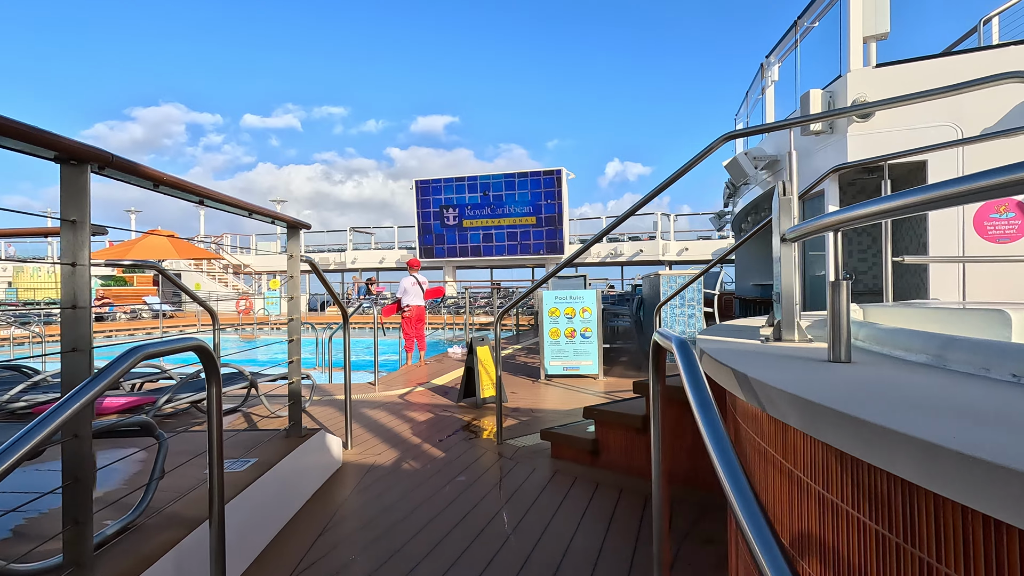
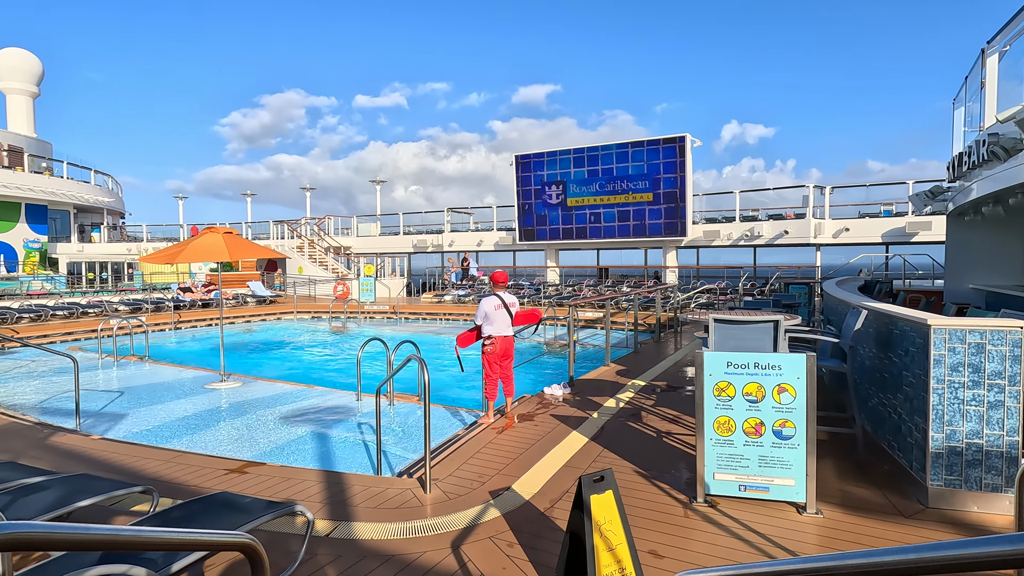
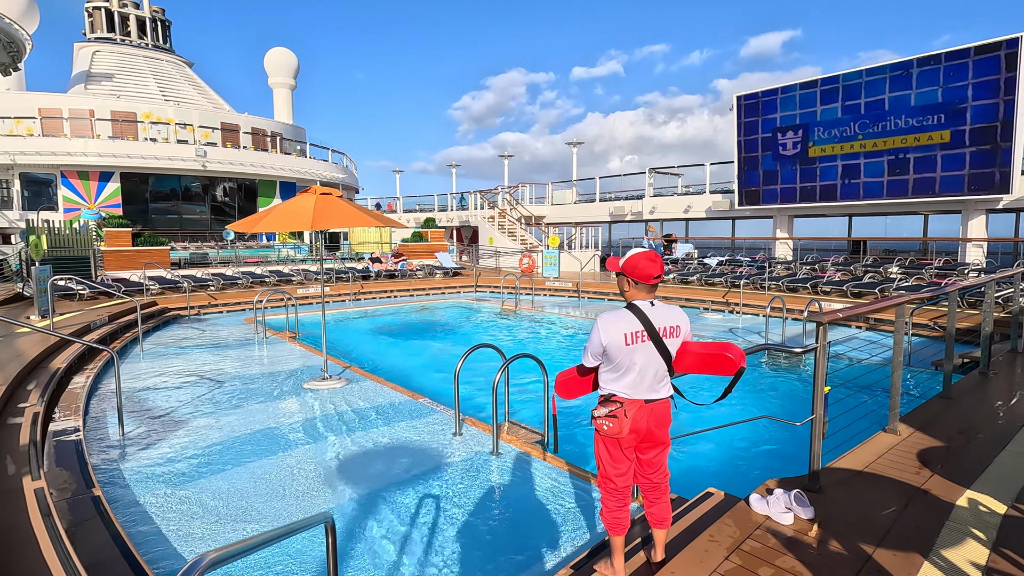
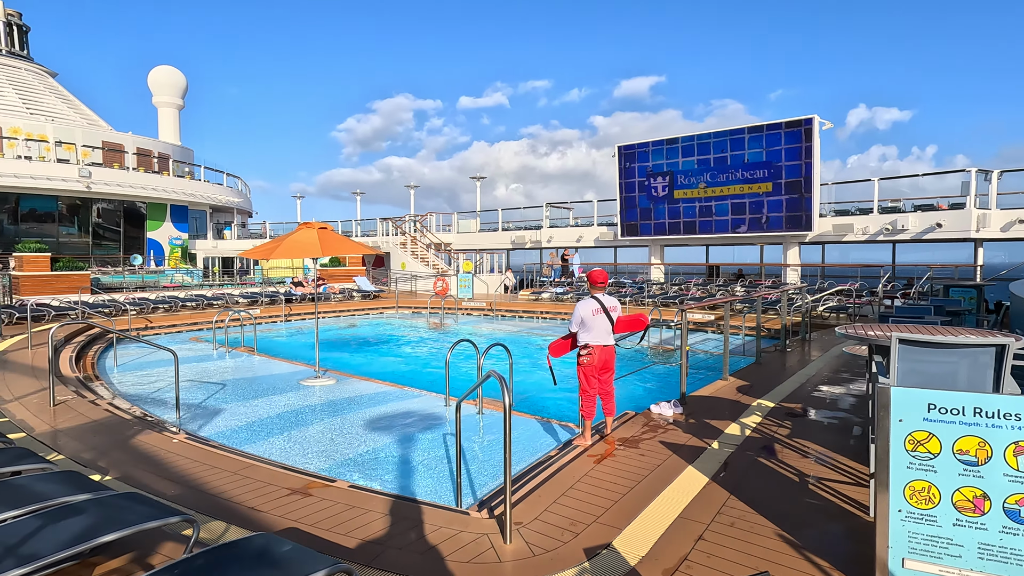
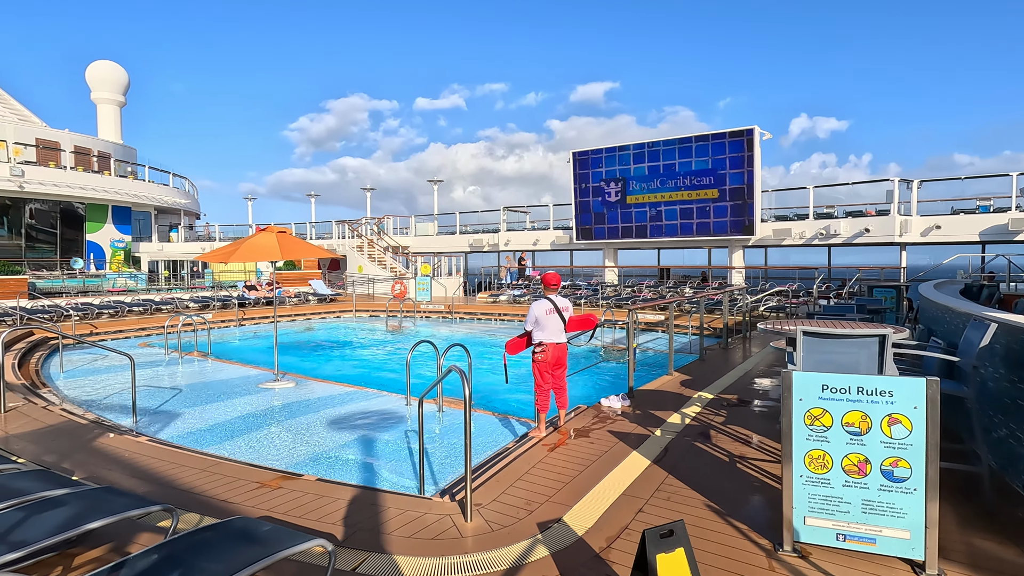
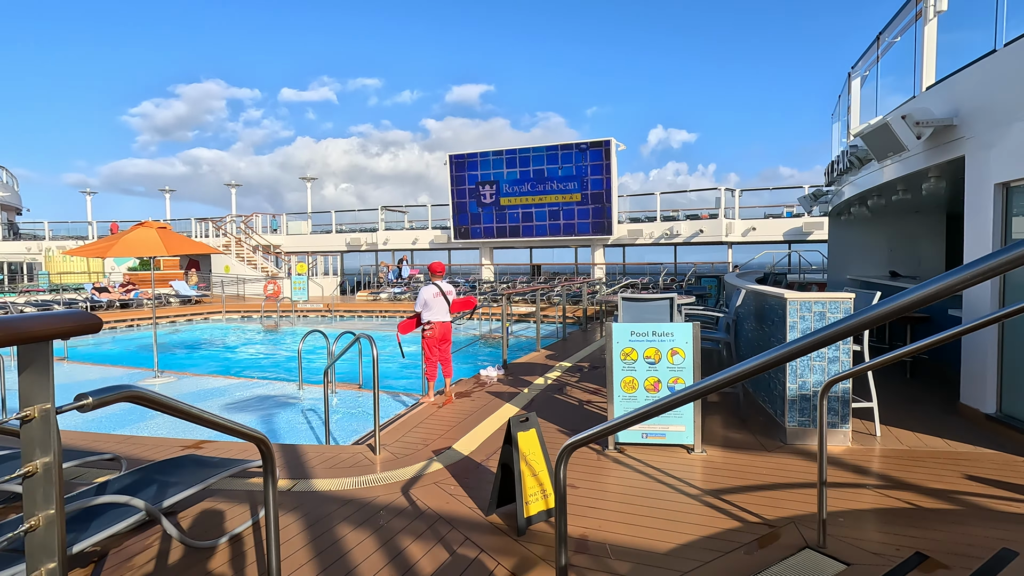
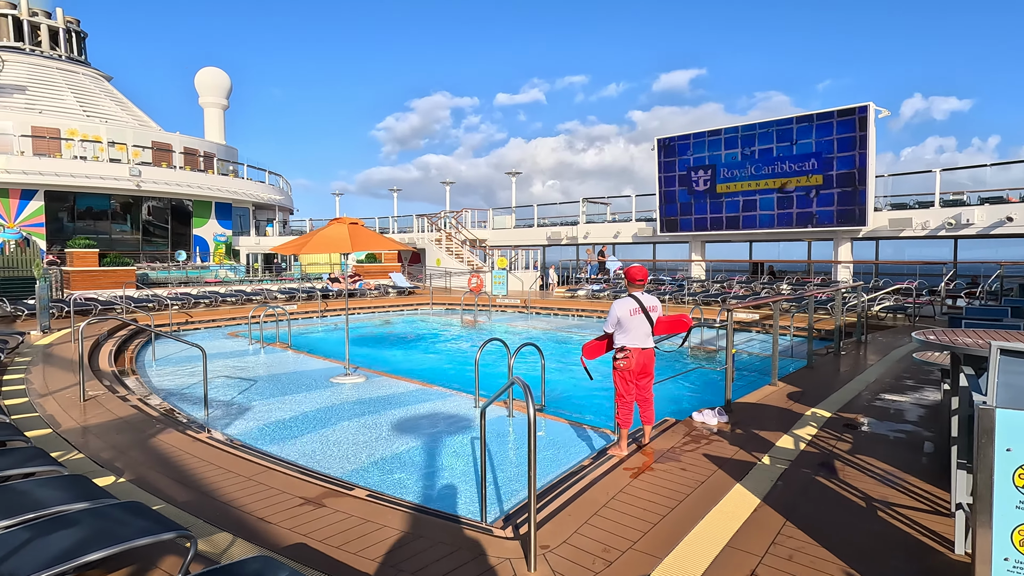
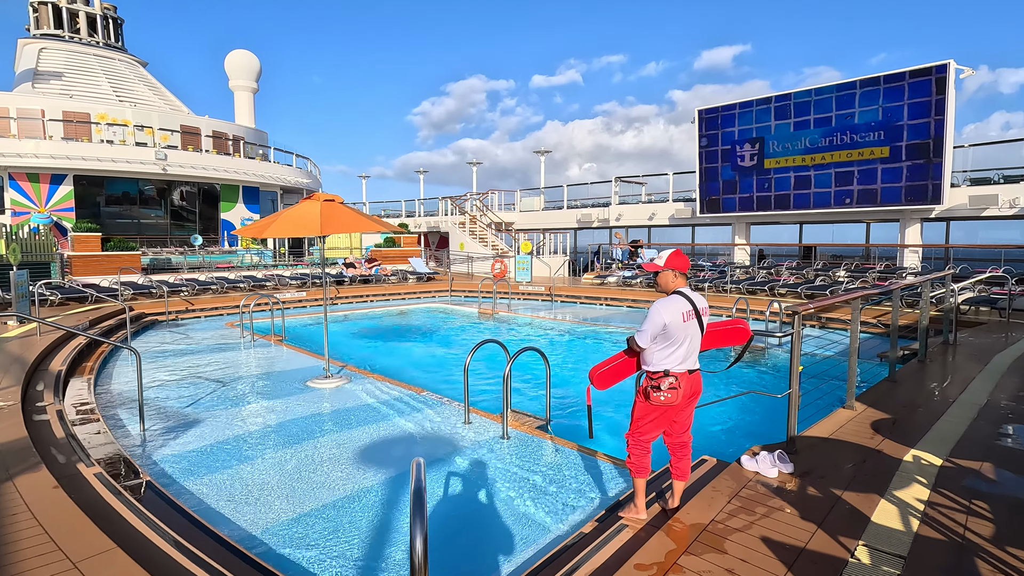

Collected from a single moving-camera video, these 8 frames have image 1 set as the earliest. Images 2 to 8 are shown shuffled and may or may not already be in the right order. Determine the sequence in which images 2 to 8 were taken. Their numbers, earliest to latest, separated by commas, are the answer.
6, 2, 5, 4, 7, 8, 3
